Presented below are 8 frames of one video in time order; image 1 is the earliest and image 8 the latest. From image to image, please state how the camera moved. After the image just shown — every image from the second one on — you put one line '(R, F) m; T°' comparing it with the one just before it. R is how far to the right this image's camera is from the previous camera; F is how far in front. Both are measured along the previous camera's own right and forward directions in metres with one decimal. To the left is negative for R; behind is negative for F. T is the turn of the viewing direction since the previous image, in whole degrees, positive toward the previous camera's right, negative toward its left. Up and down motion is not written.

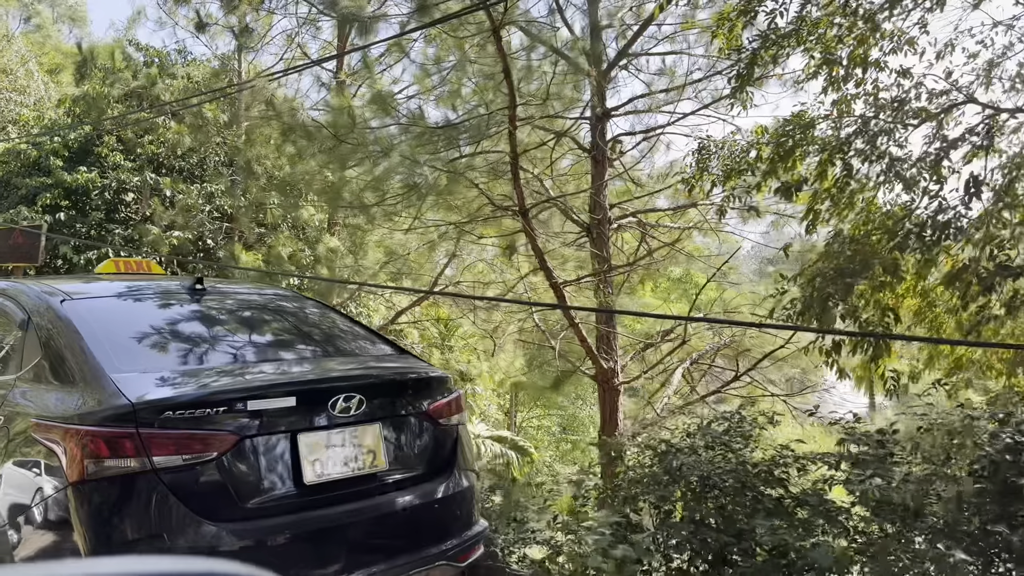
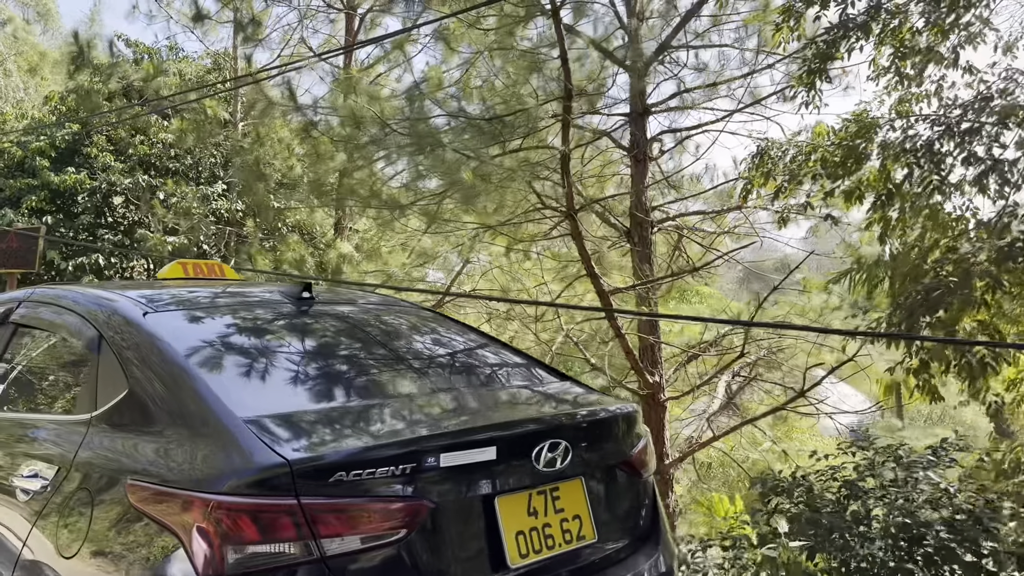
(-0.4, +0.4) m; +2°
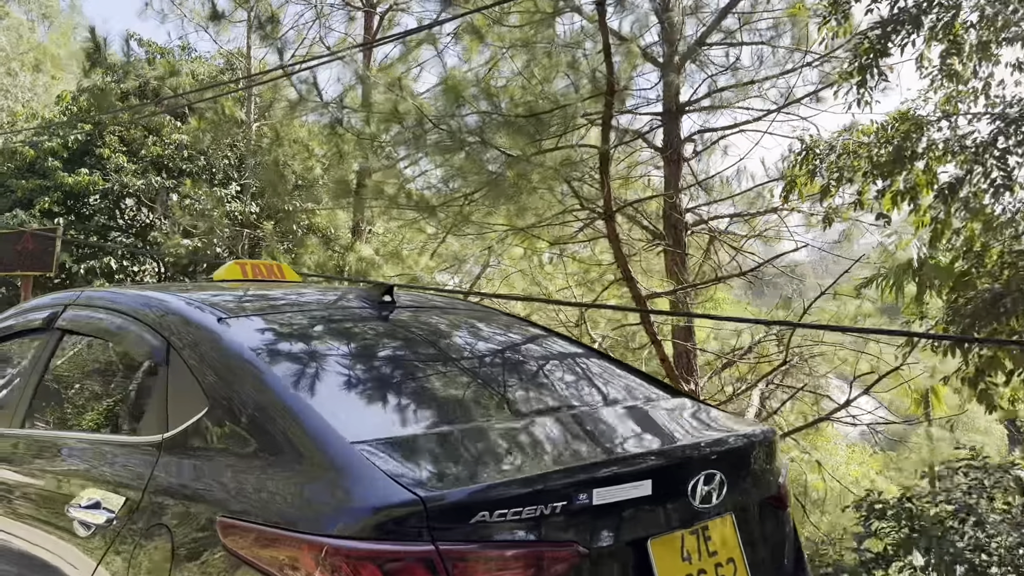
(-0.2, +0.2) m; 0°
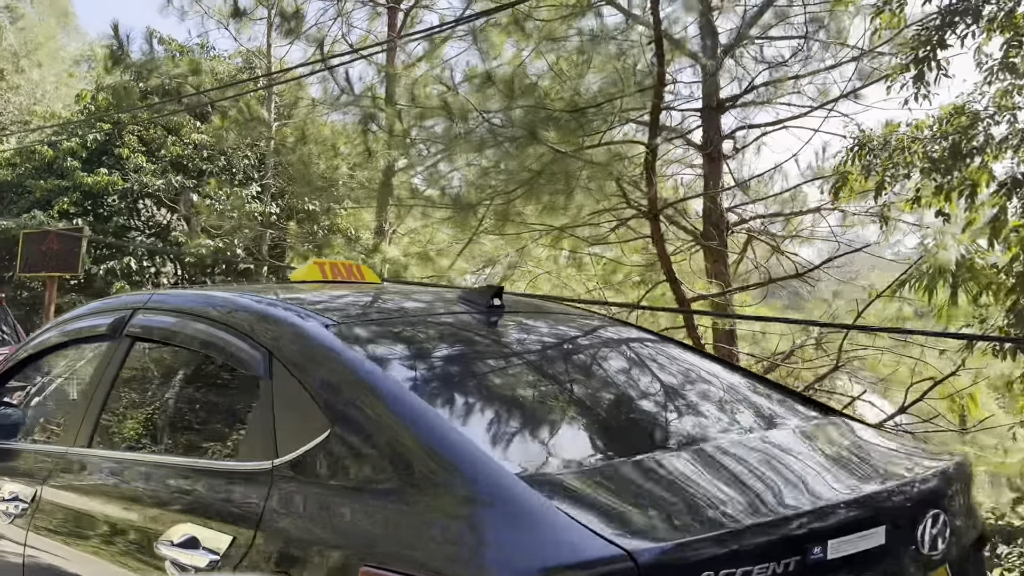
(-0.2, +0.2) m; 0°
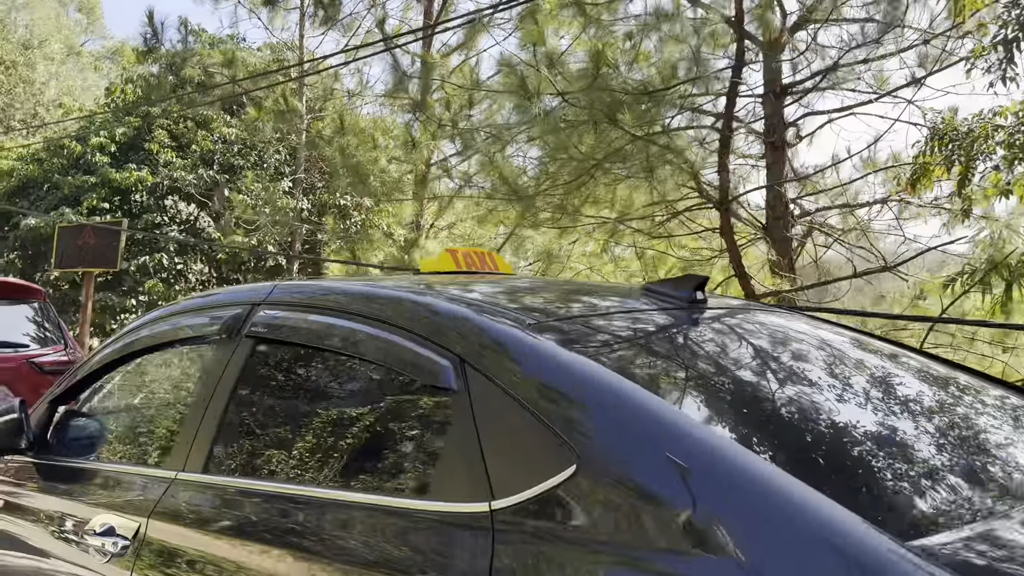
(-0.2, +0.2) m; -1°
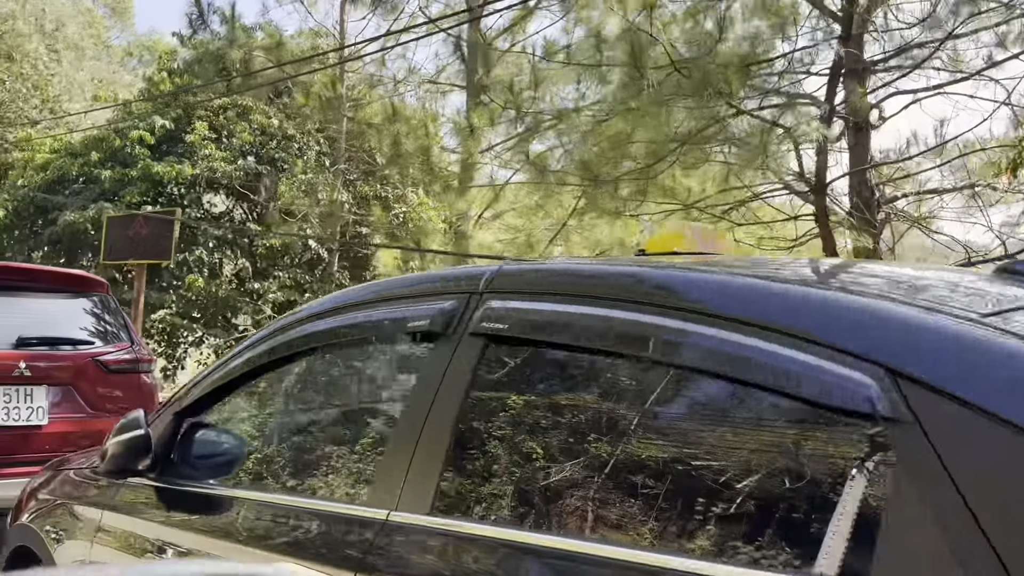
(-0.3, +0.3) m; -1°
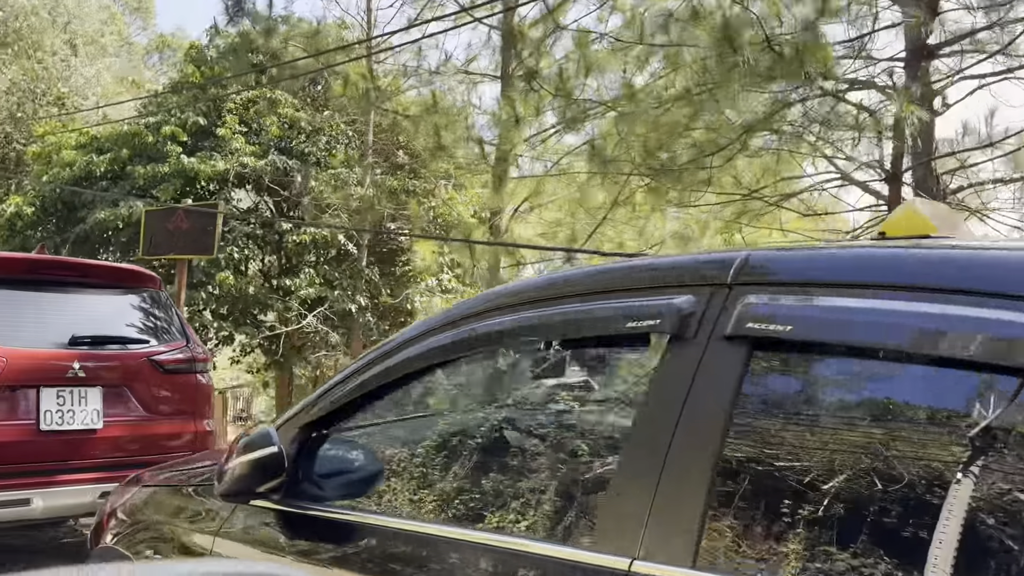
(-0.2, +0.2) m; -1°
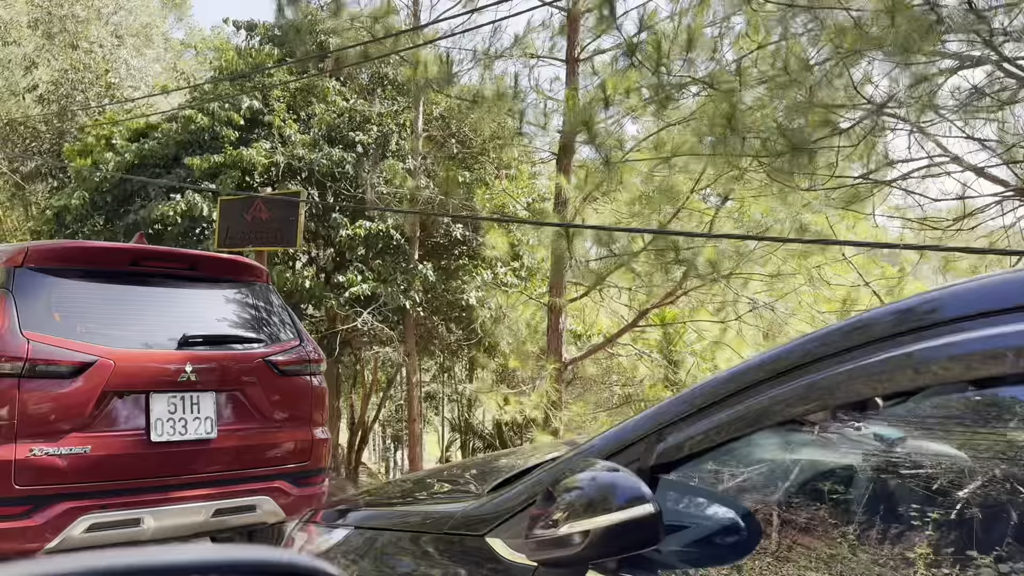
(-0.3, +0.3) m; -2°
